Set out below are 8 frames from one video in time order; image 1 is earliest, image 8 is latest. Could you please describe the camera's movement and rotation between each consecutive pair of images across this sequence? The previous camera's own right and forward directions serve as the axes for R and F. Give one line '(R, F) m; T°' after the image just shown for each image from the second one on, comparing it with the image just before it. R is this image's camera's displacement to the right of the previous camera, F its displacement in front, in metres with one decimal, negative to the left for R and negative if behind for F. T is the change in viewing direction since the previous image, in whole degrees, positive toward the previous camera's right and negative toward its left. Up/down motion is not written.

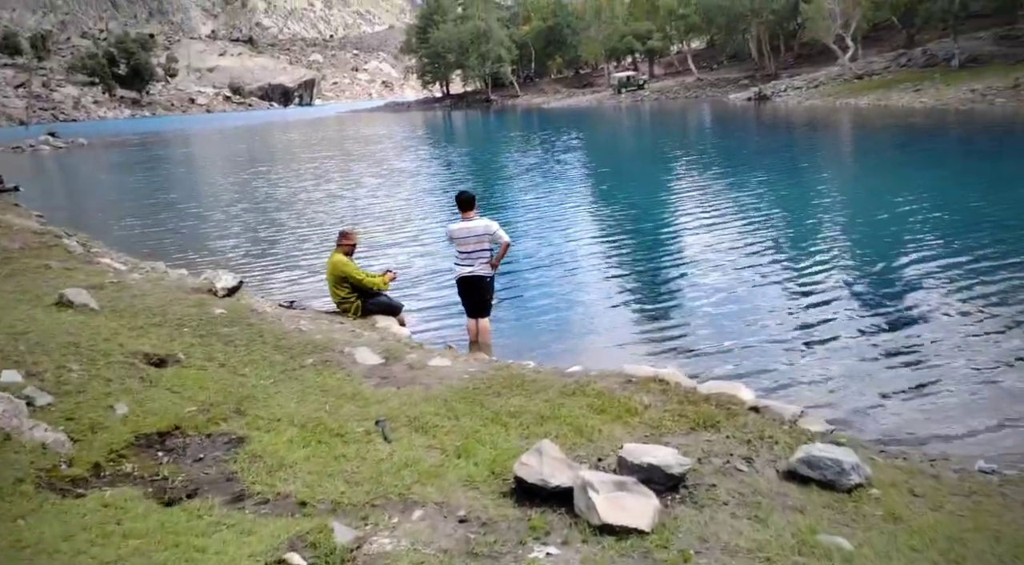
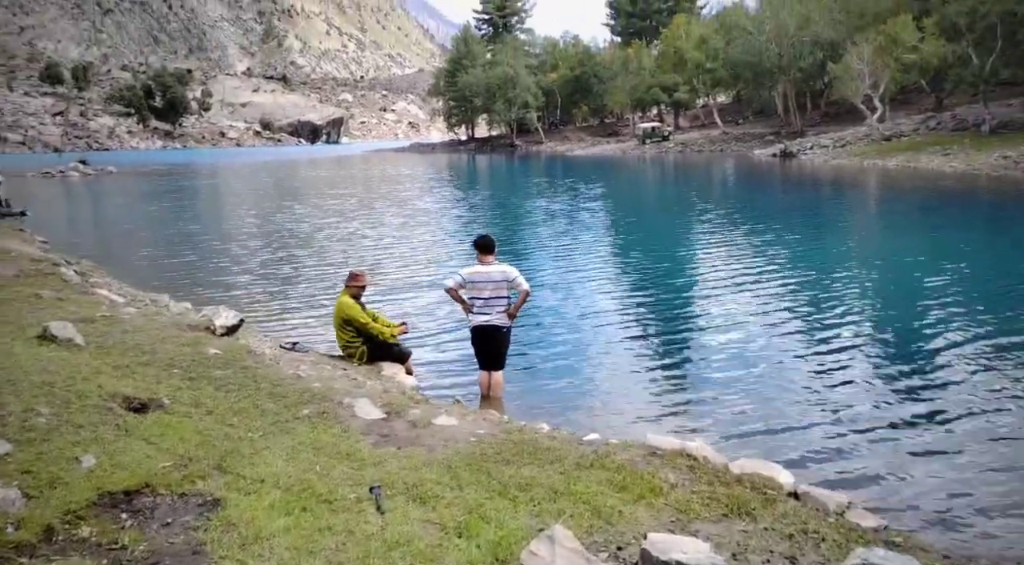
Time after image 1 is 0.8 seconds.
(0.0, +0.7) m; -1°
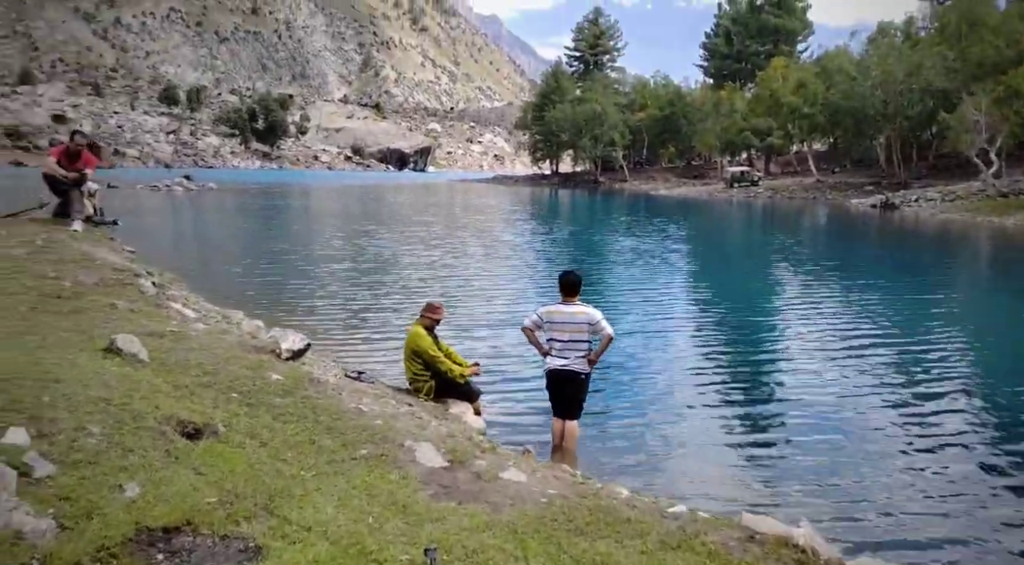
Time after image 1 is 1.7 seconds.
(-0.1, +0.7) m; -5°
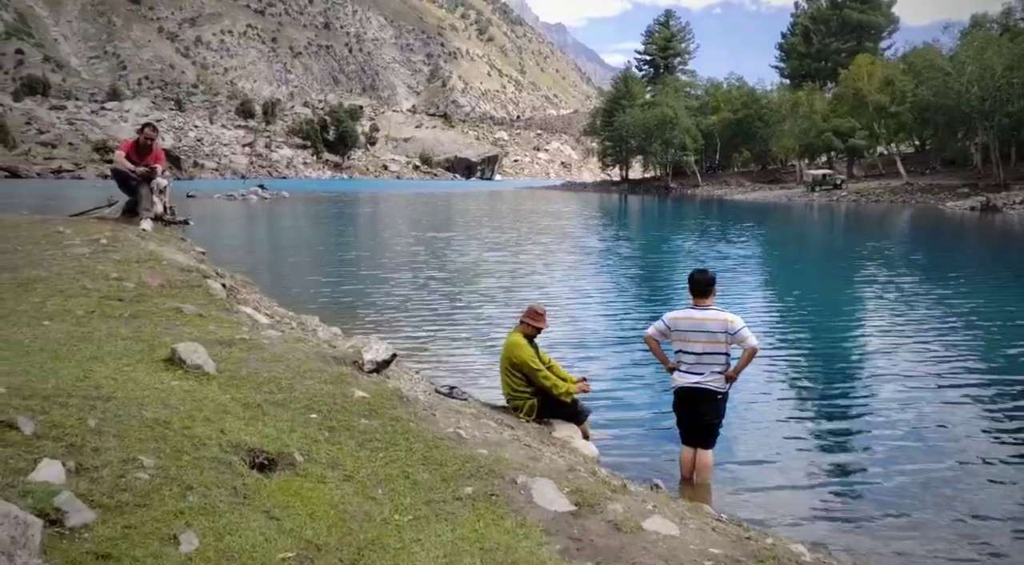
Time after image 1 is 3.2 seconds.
(-0.6, +1.5) m; -5°
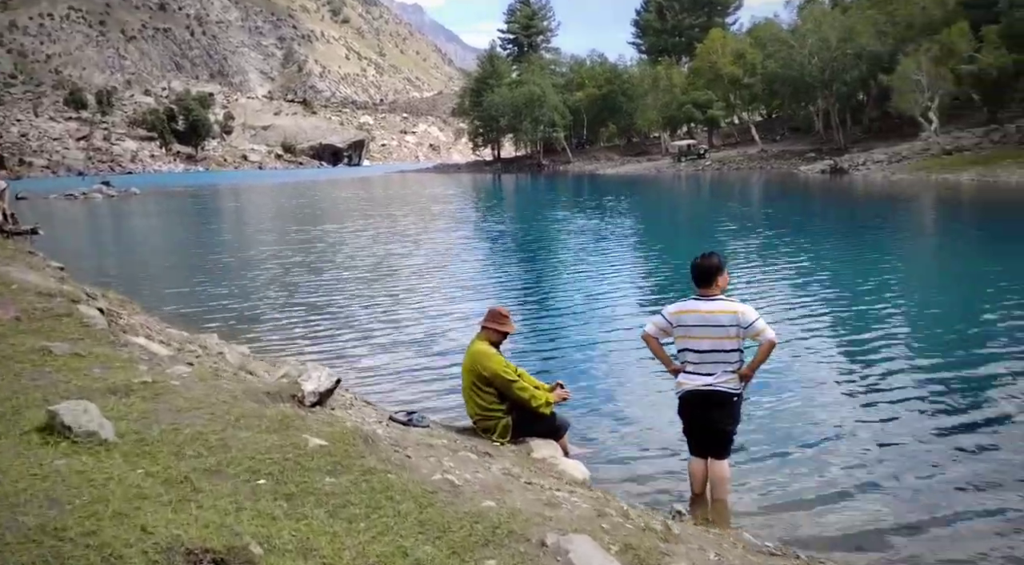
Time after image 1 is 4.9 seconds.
(-0.8, +1.6) m; +9°
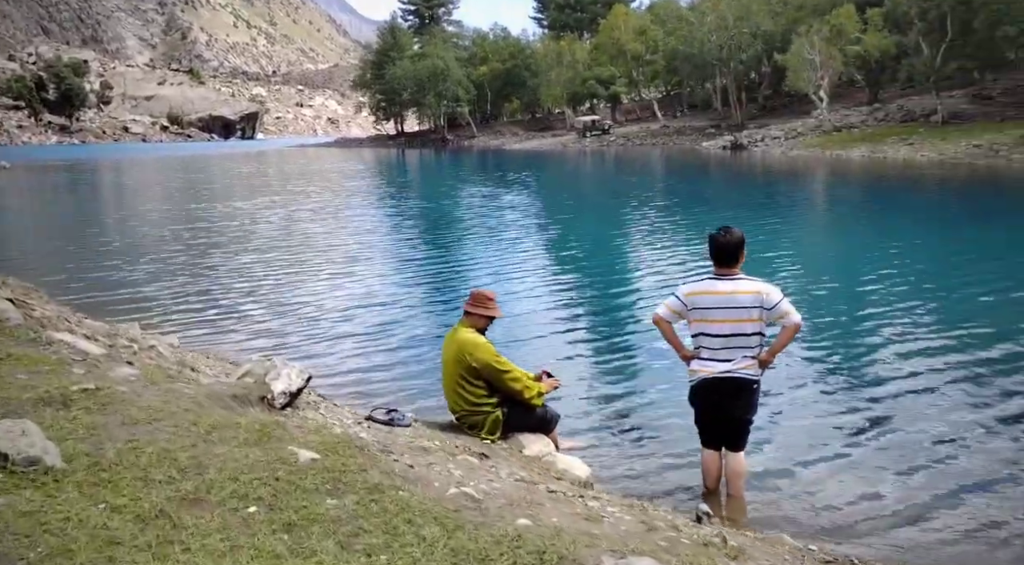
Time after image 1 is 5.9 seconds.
(-0.8, +0.9) m; +7°
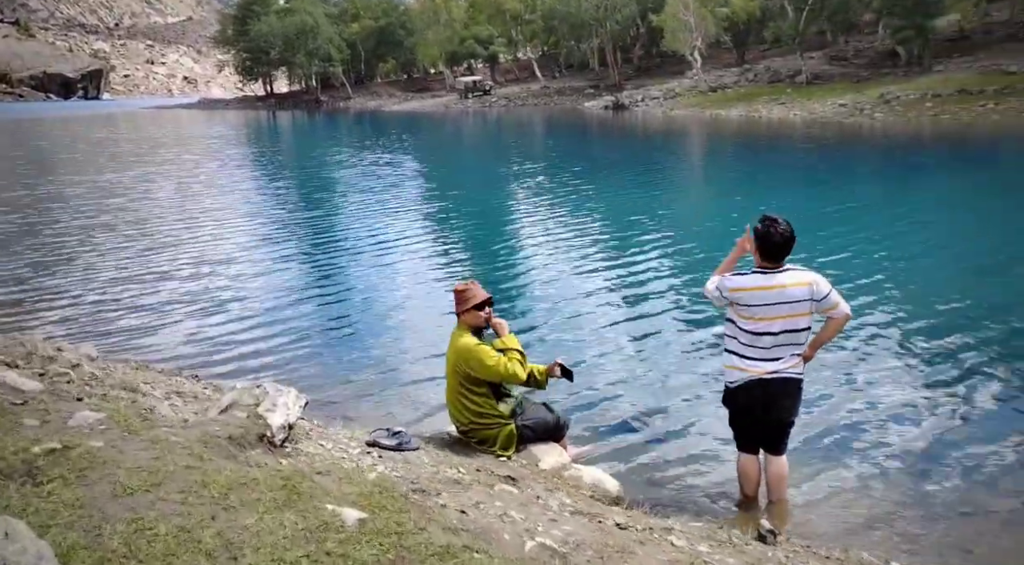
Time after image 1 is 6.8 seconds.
(-1.1, +0.9) m; +8°
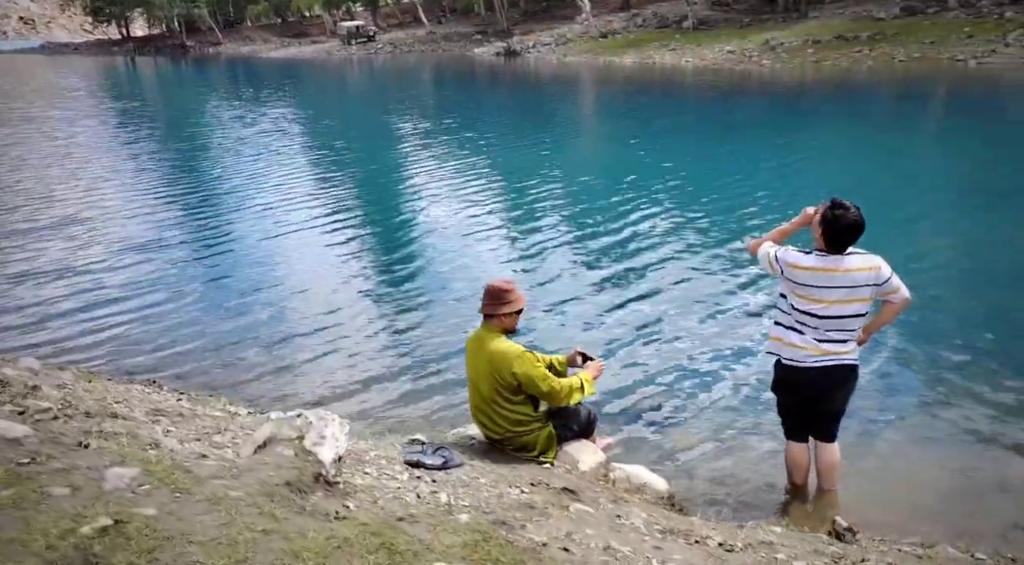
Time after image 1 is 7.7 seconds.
(-1.1, +0.6) m; +8°
